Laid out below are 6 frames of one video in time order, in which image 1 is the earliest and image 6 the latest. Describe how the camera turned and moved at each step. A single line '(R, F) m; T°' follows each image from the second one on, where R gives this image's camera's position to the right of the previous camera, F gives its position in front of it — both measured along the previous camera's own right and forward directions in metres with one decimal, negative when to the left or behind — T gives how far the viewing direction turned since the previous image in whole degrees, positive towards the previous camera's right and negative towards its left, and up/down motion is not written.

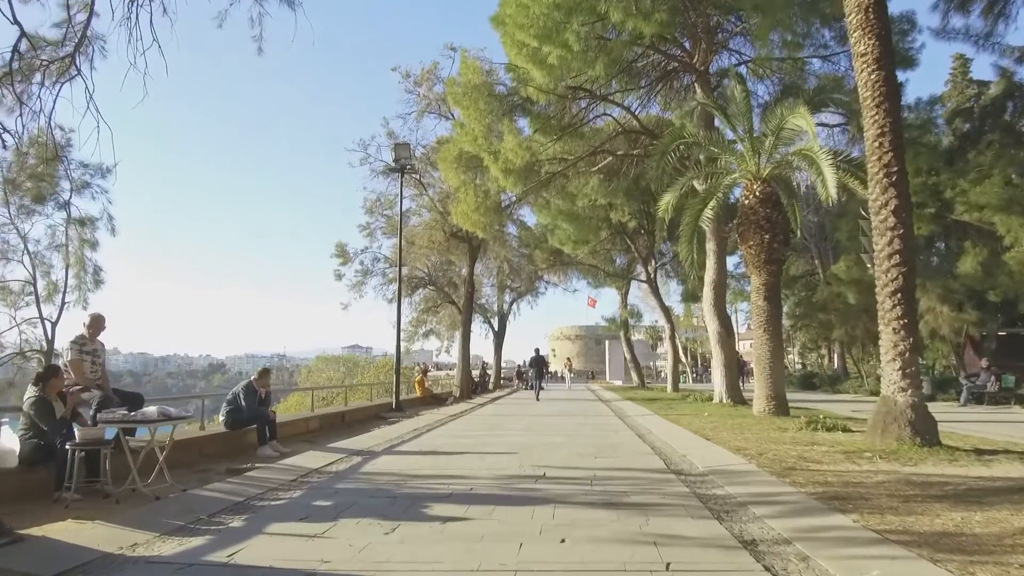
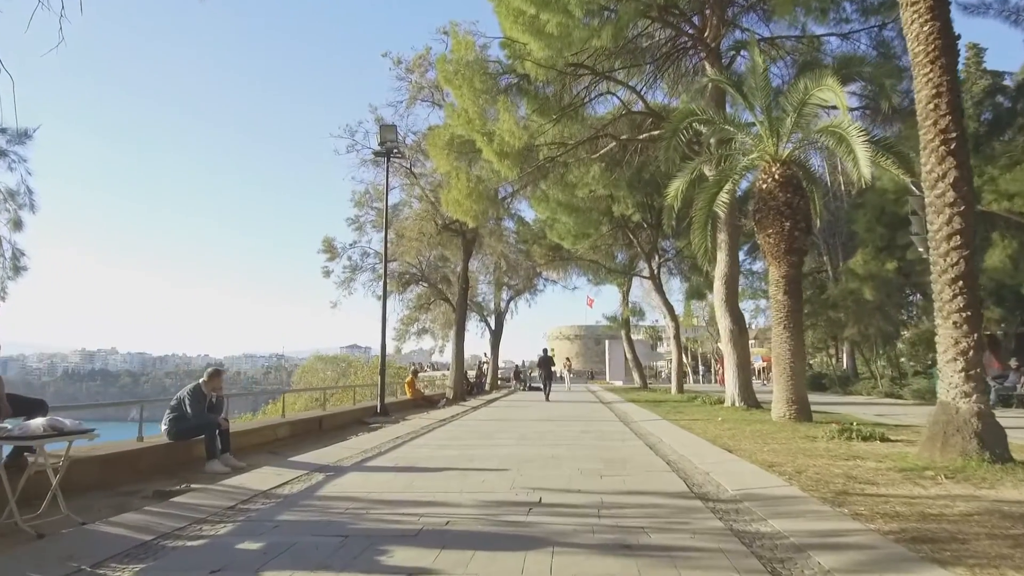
(+0.1, +1.5) m; 0°
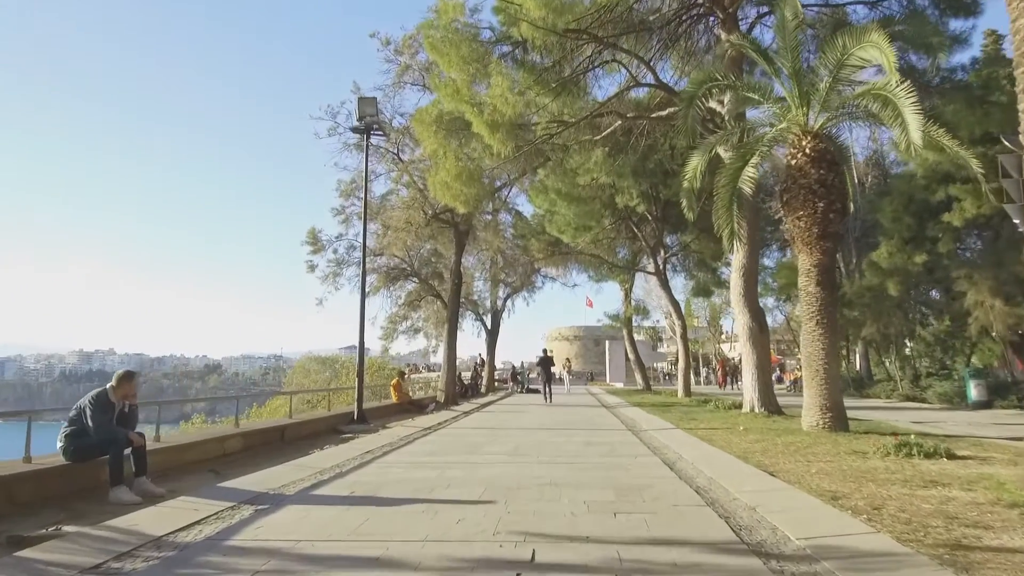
(+0.1, +1.9) m; 0°
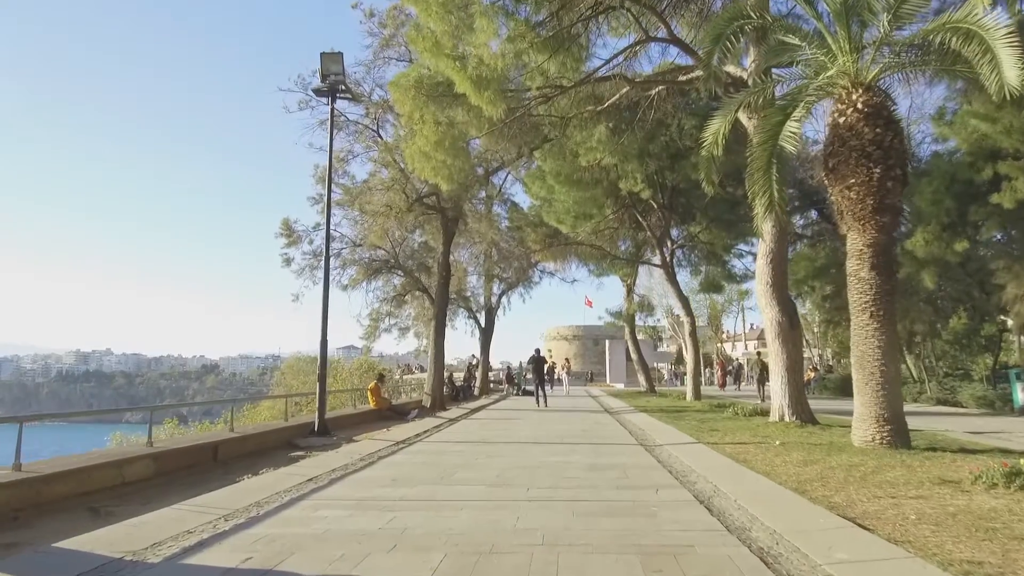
(+0.2, +2.4) m; 0°
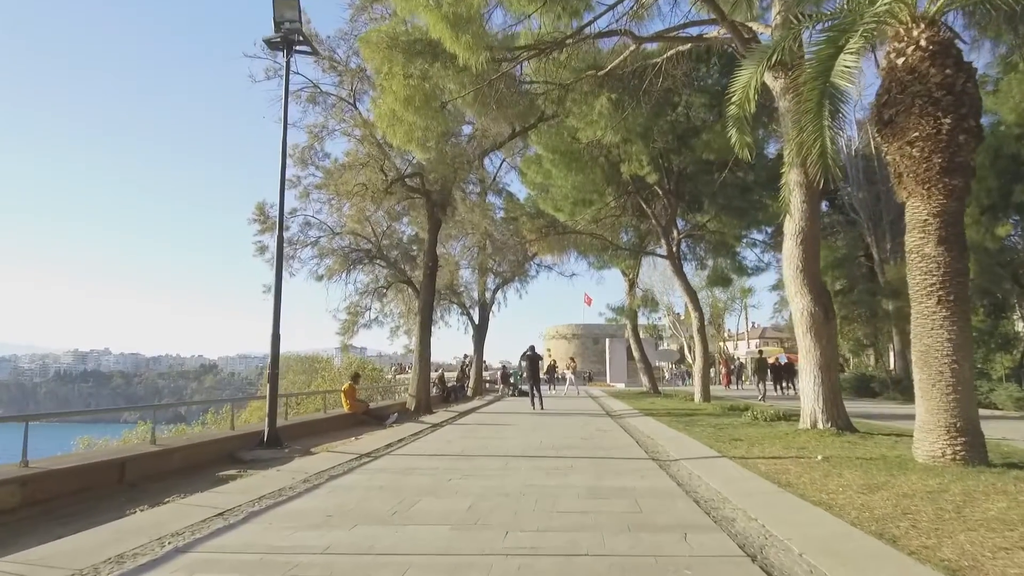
(+0.2, +2.1) m; 0°
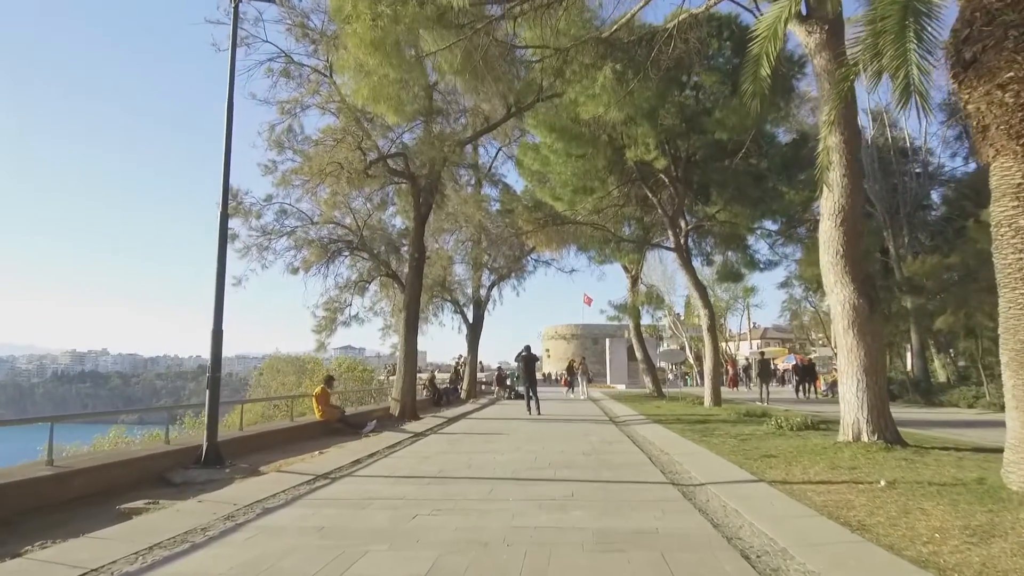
(+0.1, +1.9) m; 0°
